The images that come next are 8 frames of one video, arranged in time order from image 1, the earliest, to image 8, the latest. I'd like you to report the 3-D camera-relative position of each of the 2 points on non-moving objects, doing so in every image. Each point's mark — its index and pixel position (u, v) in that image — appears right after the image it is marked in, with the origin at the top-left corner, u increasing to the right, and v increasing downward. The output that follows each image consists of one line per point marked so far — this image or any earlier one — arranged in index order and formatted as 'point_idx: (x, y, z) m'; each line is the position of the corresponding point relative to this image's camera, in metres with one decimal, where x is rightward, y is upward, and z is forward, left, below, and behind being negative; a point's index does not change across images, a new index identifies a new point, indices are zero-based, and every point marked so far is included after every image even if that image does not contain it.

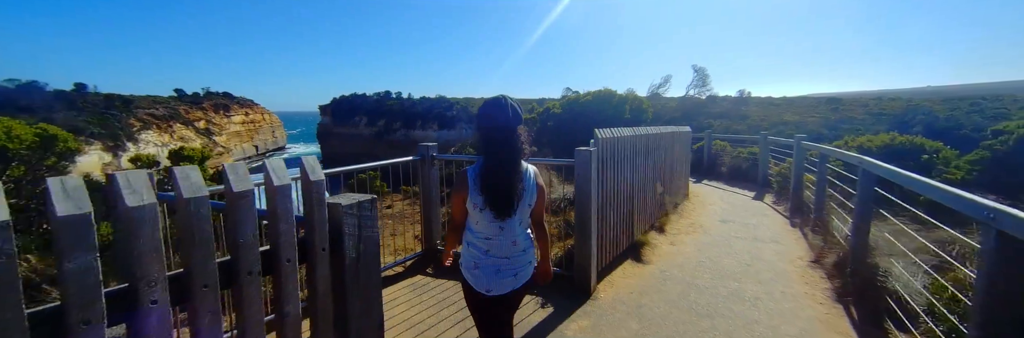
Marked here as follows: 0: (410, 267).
0: (-1.4, -1.4, +4.9) m
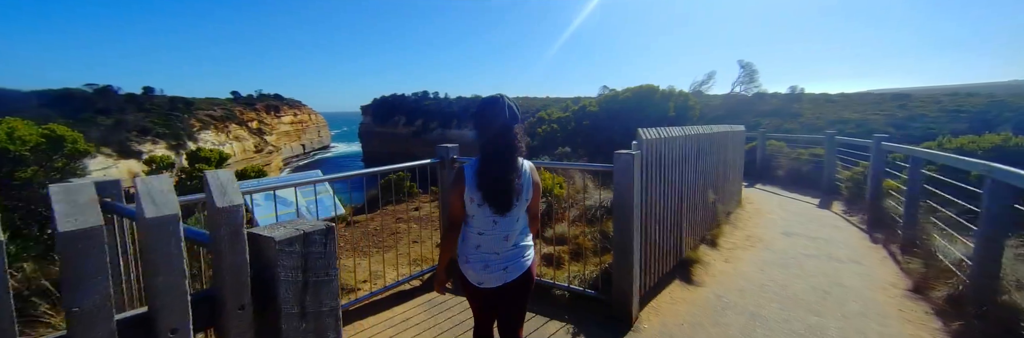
0: (-1.1, -1.5, +4.5) m
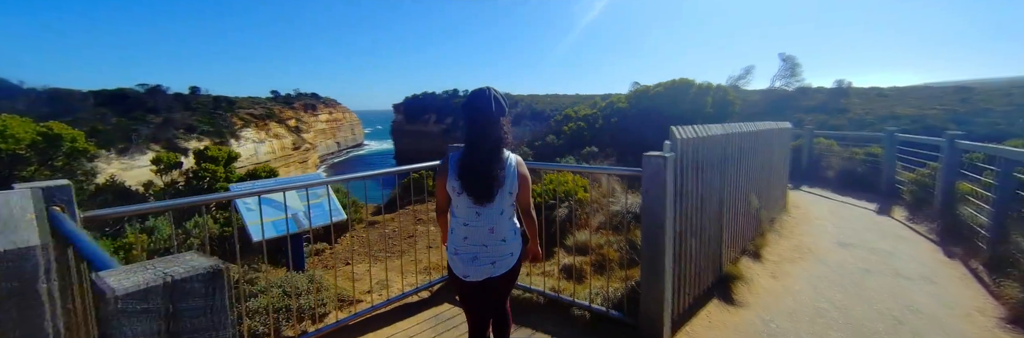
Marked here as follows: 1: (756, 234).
0: (-0.9, -1.5, +4.1) m
1: (+4.7, -1.3, +6.6) m
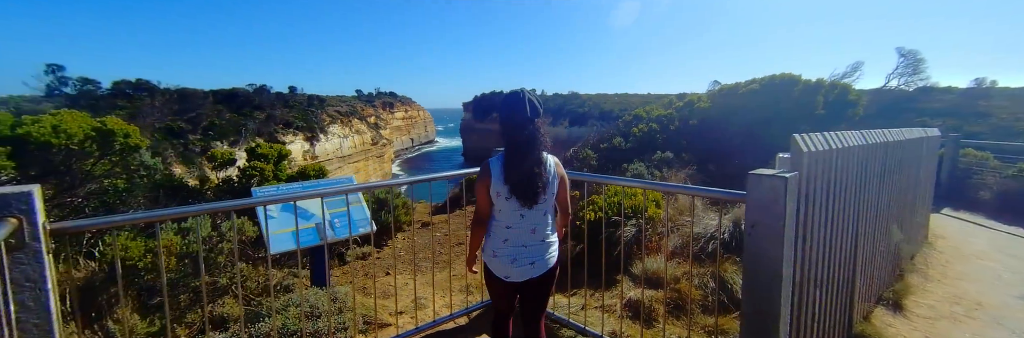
0: (-0.4, -1.6, +3.6) m
1: (+5.6, -1.6, +5.0) m
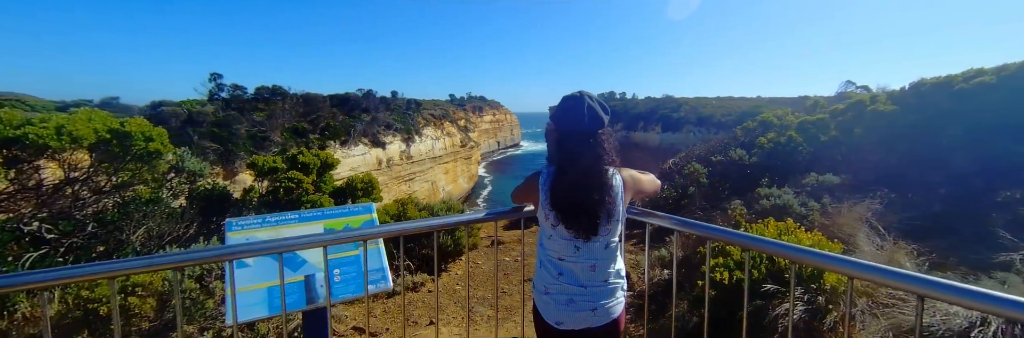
0: (+0.2, -1.8, +2.4) m
1: (+6.3, -2.1, +2.4) m
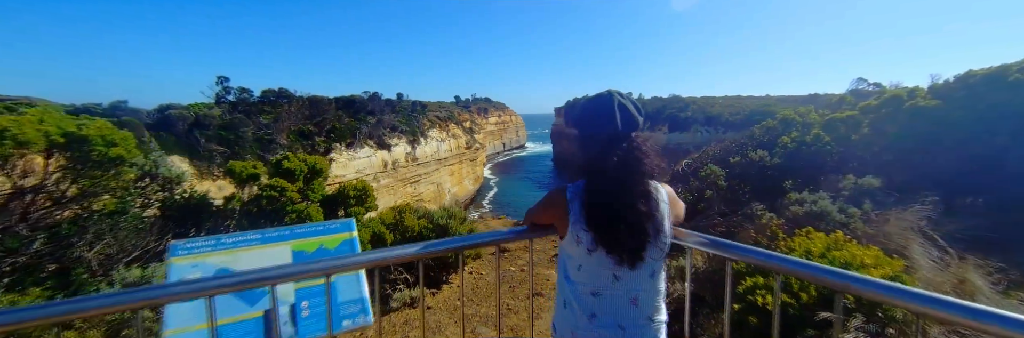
0: (+0.2, -1.8, +2.0) m
1: (+6.3, -2.1, +1.9) m
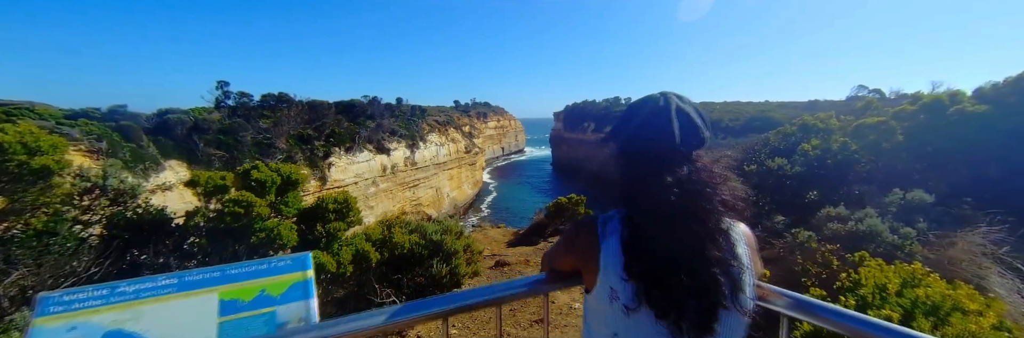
0: (+0.2, -1.9, +1.5) m
1: (+6.4, -2.2, +1.4) m
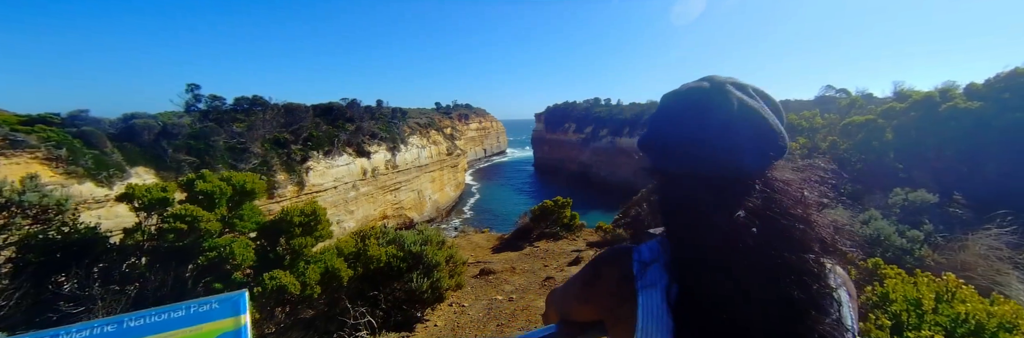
0: (+0.2, -1.9, +1.3) m
1: (+6.4, -2.1, +1.4) m
